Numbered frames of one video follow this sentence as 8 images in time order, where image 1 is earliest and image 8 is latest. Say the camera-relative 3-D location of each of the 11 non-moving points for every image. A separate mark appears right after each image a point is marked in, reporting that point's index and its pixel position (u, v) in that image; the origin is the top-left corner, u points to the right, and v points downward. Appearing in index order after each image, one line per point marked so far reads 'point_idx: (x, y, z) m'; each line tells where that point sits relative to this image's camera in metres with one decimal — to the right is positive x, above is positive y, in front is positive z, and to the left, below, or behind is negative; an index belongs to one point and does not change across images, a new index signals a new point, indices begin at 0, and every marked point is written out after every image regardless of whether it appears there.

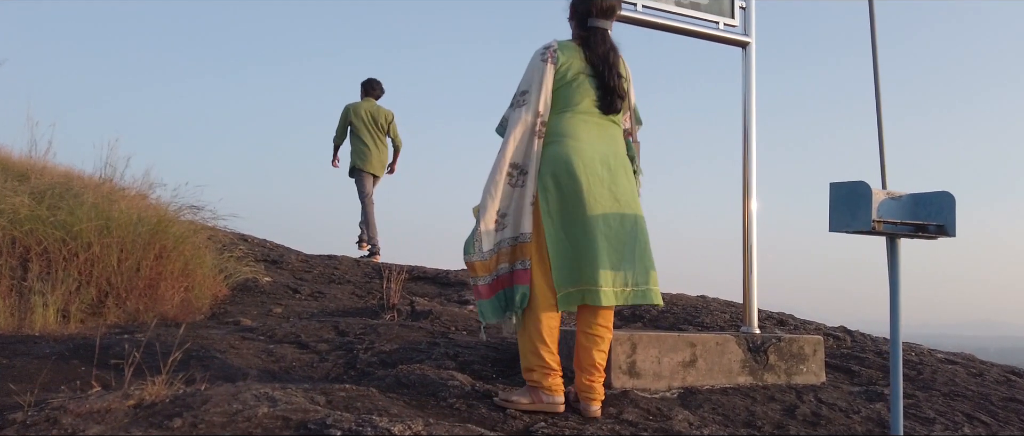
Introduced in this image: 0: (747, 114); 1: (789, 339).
0: (+1.3, +0.6, +4.7) m
1: (+1.3, -0.6, +3.9) m
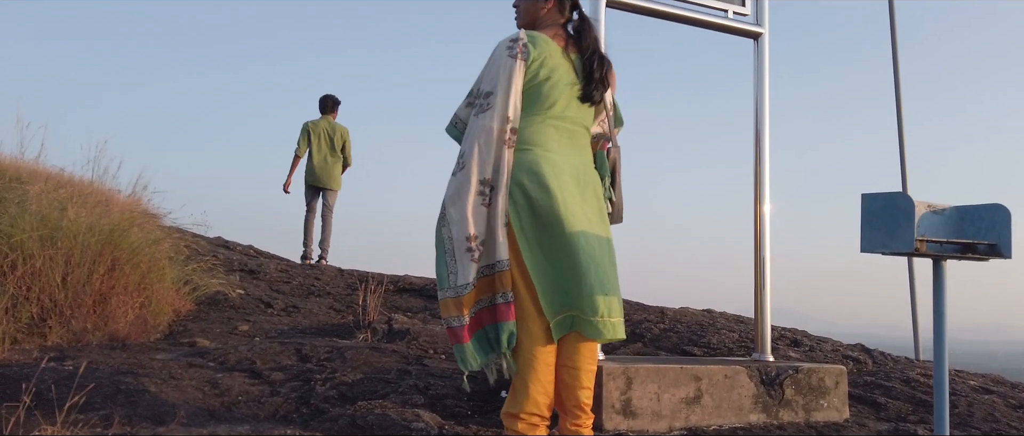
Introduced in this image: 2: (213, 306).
0: (+1.3, +0.5, +4.2) m
1: (+1.2, -0.6, +3.4) m
2: (-2.0, -0.6, +5.6) m
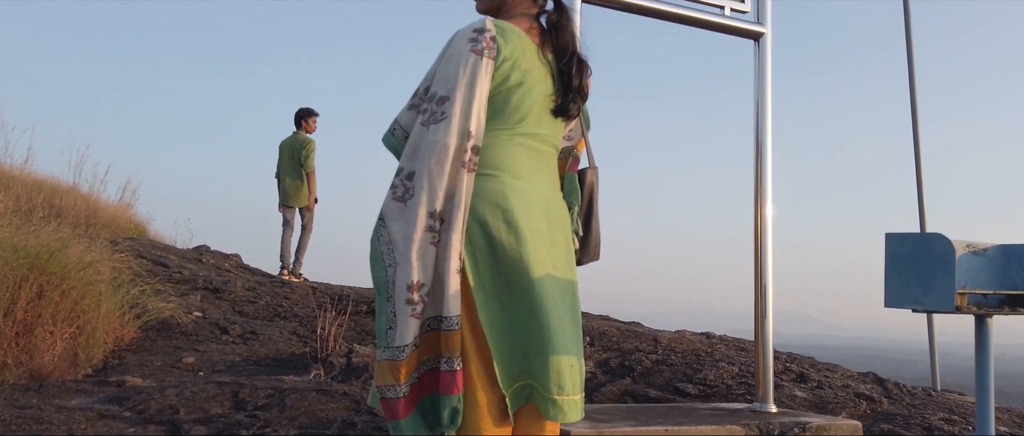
0: (+1.1, +0.4, +3.7) m
1: (+1.1, -0.7, +2.9) m
2: (-2.1, -0.7, +5.1) m
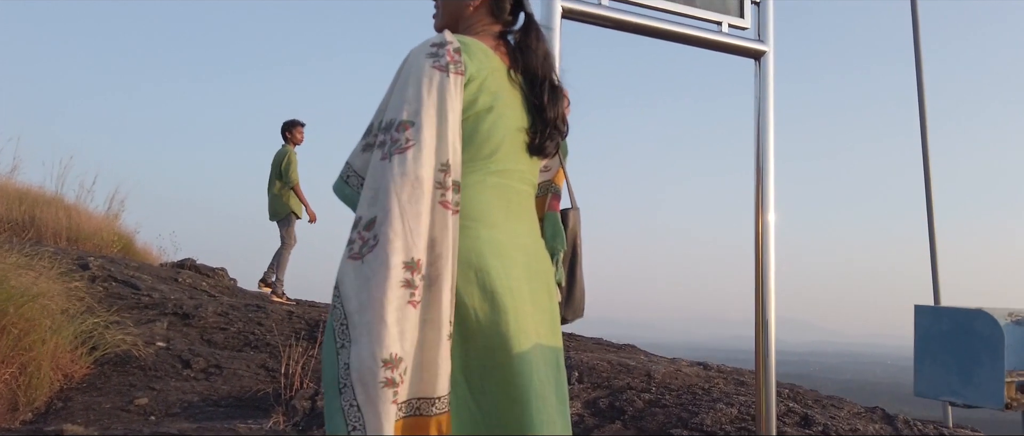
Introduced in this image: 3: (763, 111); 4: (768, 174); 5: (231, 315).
0: (+1.0, +0.3, +3.4) m
1: (+1.0, -0.9, +2.6) m
2: (-2.2, -0.9, +4.7) m
3: (+1.0, +0.4, +3.4) m
4: (+1.0, +0.2, +3.4) m
5: (-2.2, -0.8, +6.4) m
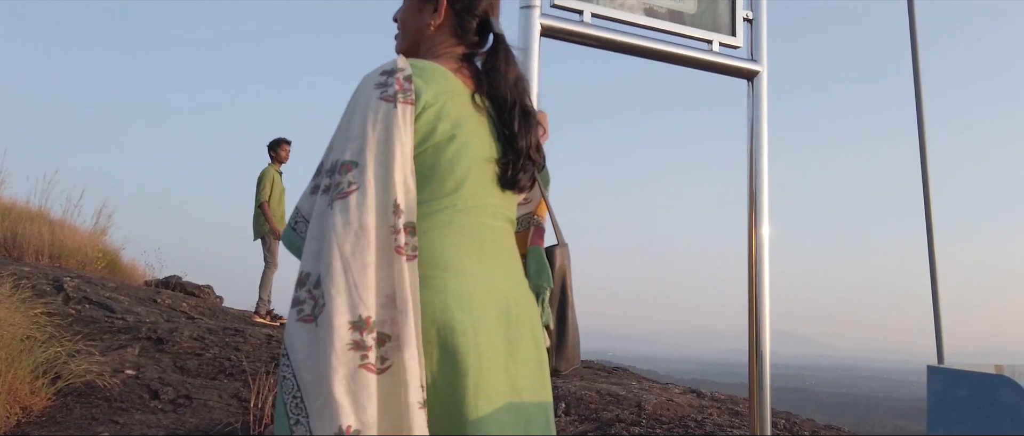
0: (+0.9, +0.2, +3.2) m
1: (+0.9, -1.0, +2.4) m
2: (-2.3, -1.0, +4.5) m
3: (+0.9, +0.3, +3.2) m
4: (+1.0, +0.1, +3.2) m
5: (-2.3, -0.9, +6.2) m
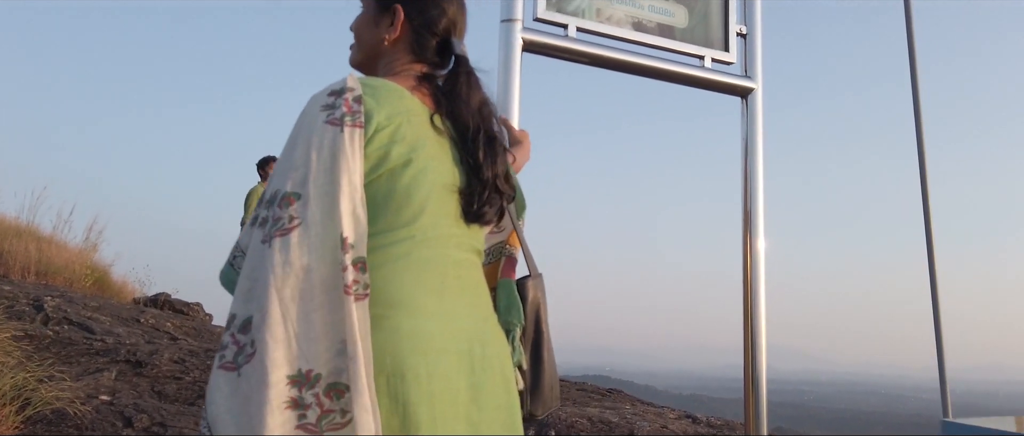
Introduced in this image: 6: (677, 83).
0: (+0.9, +0.1, +3.0) m
1: (+0.8, -1.1, +2.2) m
2: (-2.4, -1.1, +4.3) m
3: (+0.9, +0.2, +3.0) m
4: (+0.9, 0.0, +3.0) m
5: (-2.3, -1.0, +6.0) m
6: (+0.6, +0.5, +3.0) m
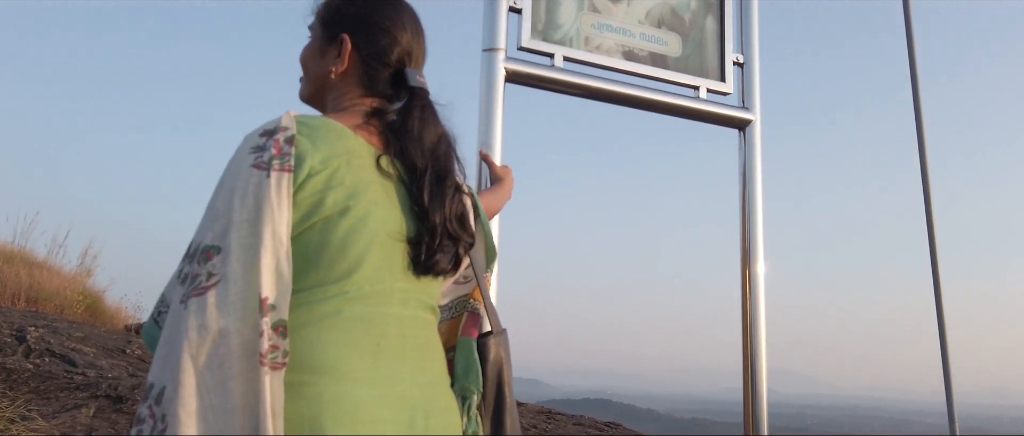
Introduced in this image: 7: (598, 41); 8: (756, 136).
0: (+0.8, -0.1, +2.9) m
1: (+0.8, -1.2, +2.0) m
2: (-2.5, -1.3, +4.1) m
3: (+0.8, +0.1, +2.9) m
4: (+0.8, -0.2, +2.8) m
5: (-2.4, -1.3, +5.8) m
6: (+0.5, +0.4, +2.8) m
7: (+0.3, +0.6, +2.6) m
8: (+0.8, +0.3, +2.9) m
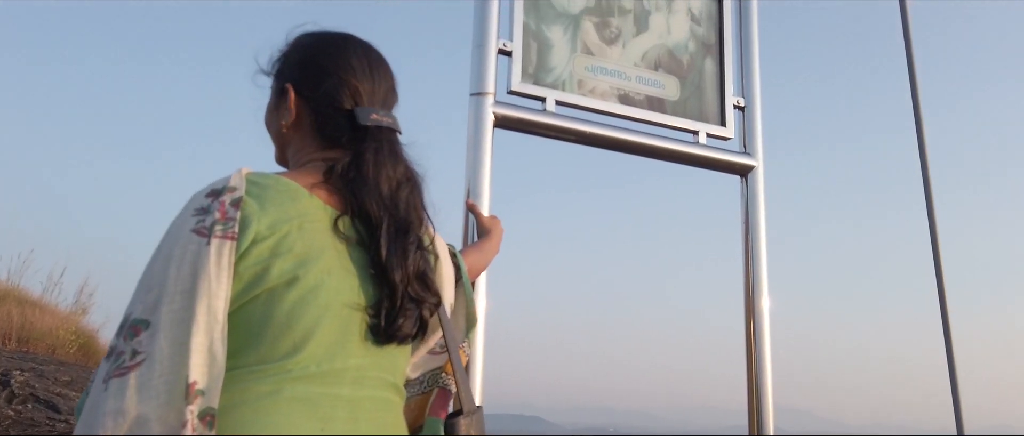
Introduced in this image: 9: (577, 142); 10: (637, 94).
0: (+0.8, -0.2, +2.7) m
1: (+0.8, -1.3, +1.8) m
2: (-2.5, -1.5, +3.9) m
3: (+0.8, -0.1, +2.7) m
4: (+0.8, -0.3, +2.7) m
5: (-2.4, -1.5, +5.6) m
6: (+0.5, +0.2, +2.7) m
7: (+0.2, +0.4, +2.5) m
8: (+0.8, +0.1, +2.8) m
9: (+0.2, +0.2, +2.5) m
10: (+0.4, +0.4, +2.6) m
